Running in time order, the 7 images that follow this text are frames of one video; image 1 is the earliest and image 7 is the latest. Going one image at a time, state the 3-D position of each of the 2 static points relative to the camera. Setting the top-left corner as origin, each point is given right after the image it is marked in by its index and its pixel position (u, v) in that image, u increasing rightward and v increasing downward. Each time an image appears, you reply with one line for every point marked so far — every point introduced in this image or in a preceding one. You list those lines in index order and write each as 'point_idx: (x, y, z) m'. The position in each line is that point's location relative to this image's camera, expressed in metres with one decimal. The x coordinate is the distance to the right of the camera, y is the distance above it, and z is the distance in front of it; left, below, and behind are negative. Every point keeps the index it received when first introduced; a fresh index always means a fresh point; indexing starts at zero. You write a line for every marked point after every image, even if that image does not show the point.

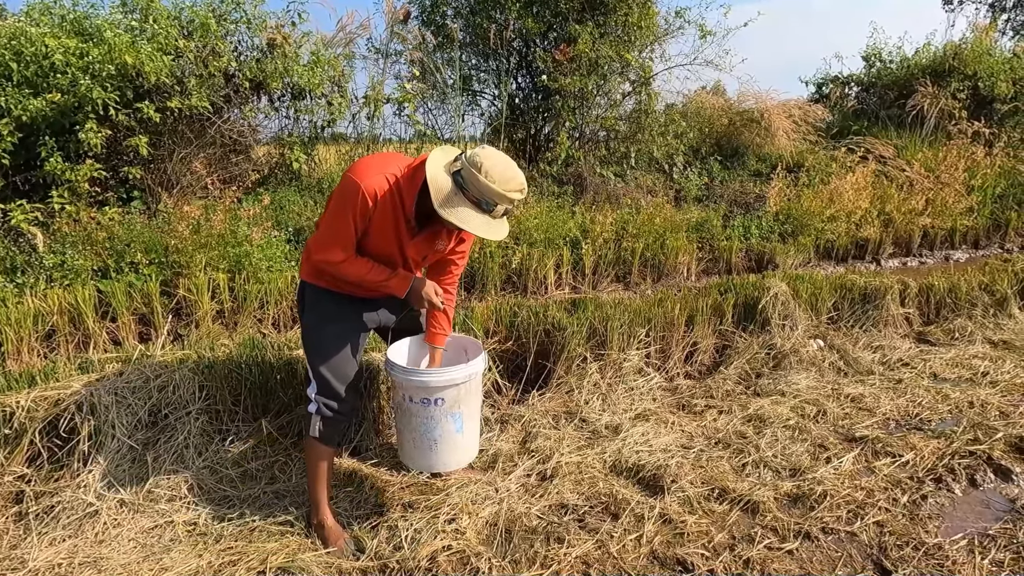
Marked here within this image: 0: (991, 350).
0: (+4.0, -0.5, +4.4) m
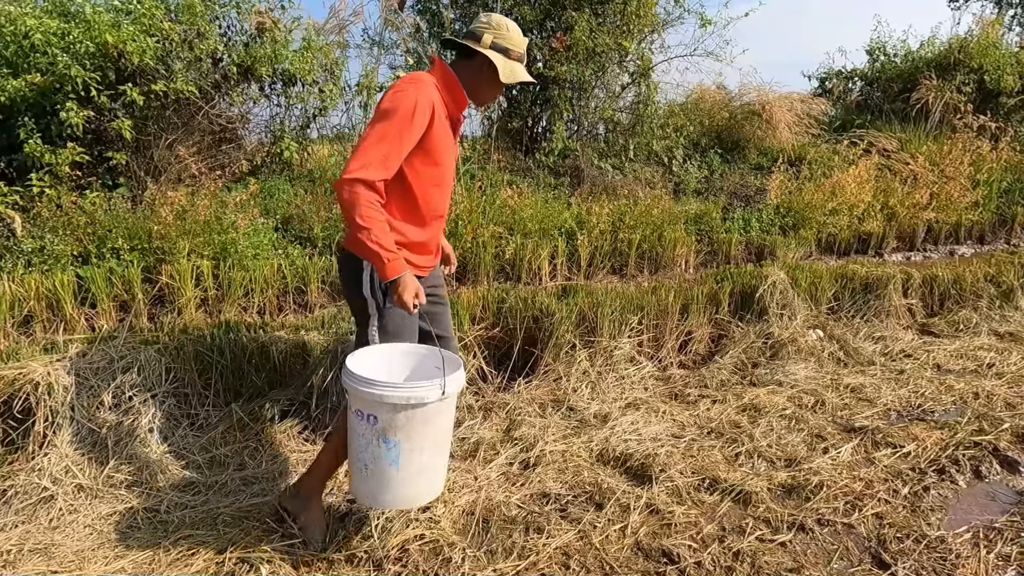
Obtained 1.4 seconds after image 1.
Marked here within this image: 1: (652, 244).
0: (+3.9, -0.4, +4.3) m
1: (+1.6, +0.5, +6.3) m
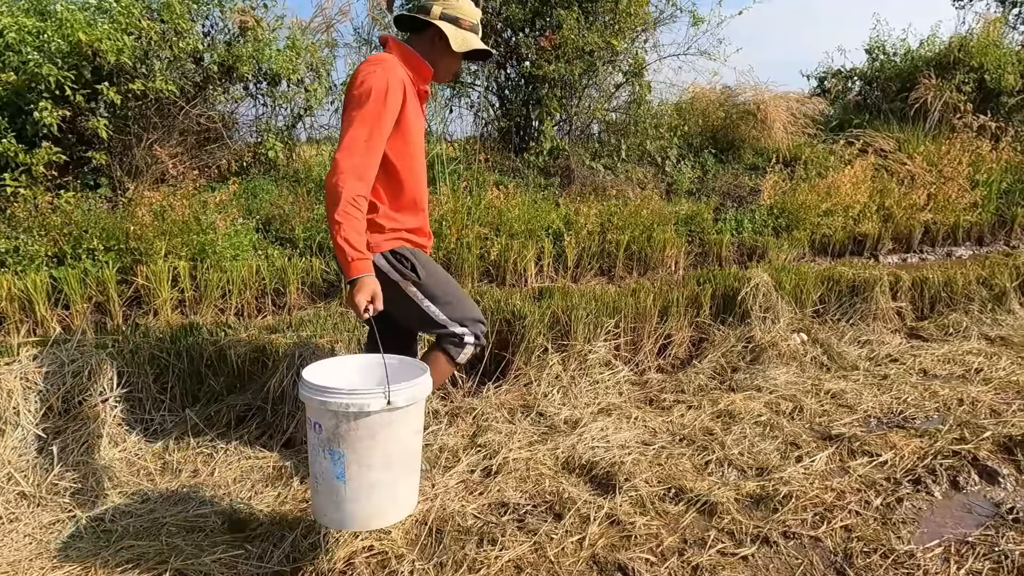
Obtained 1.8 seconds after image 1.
0: (+3.7, -0.4, +4.2) m
1: (+1.5, +0.5, +6.2) m
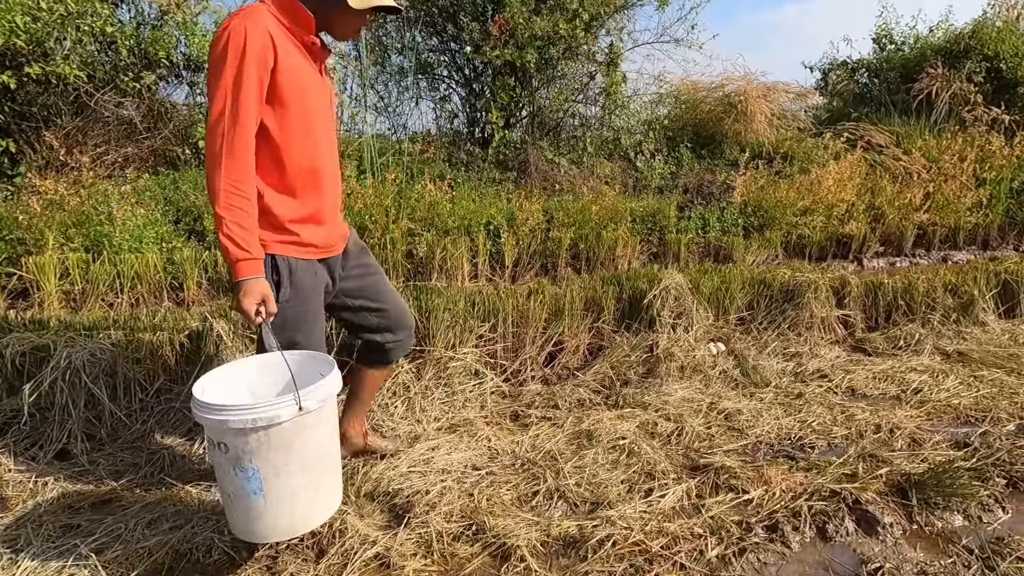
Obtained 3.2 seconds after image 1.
0: (+2.9, -0.5, +3.6) m
1: (+0.8, +0.5, +5.8) m
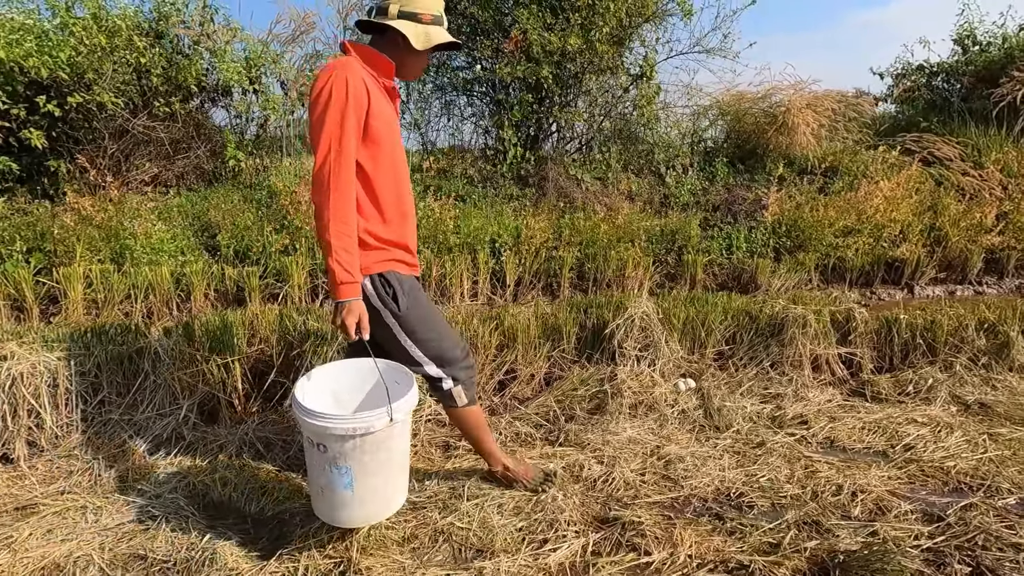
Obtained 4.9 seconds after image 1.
0: (+2.6, -0.7, +3.1) m
1: (+0.8, +0.3, +5.6) m
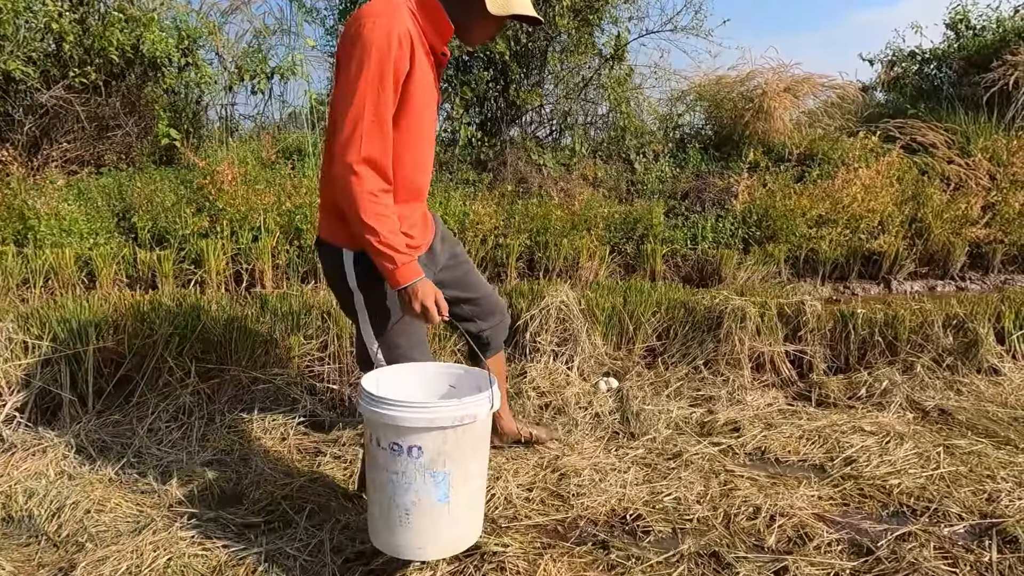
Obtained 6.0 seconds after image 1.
0: (+2.0, -0.7, +2.7) m
1: (+0.3, +0.3, +5.2) m
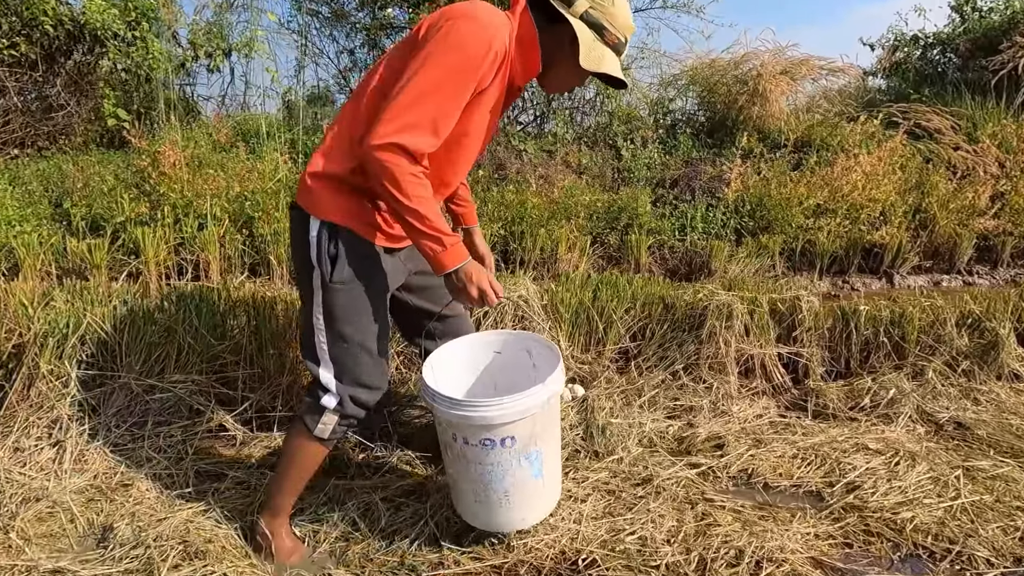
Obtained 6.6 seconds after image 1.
0: (+1.8, -0.7, +2.4) m
1: (0.0, +0.4, +4.7) m
